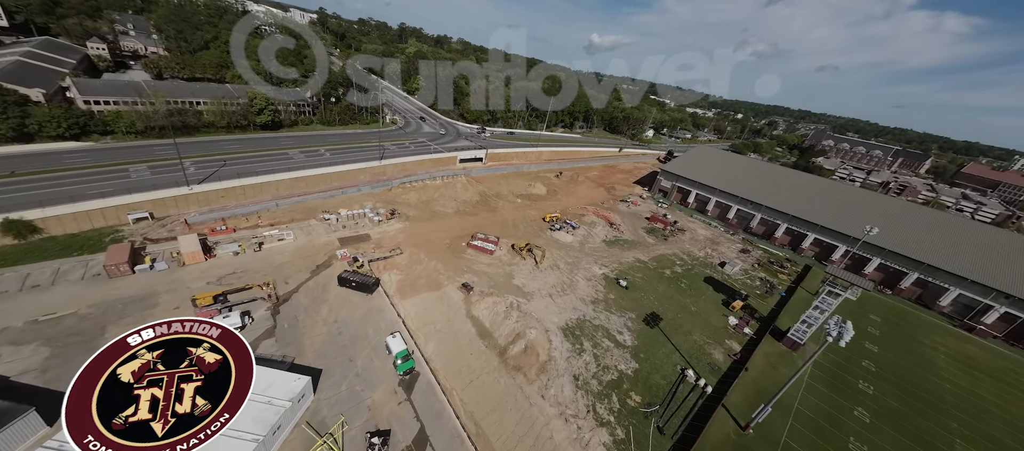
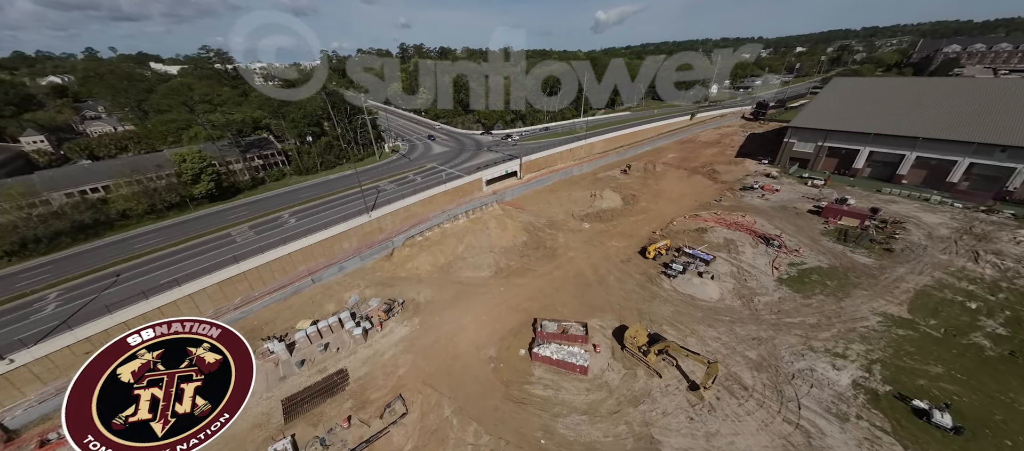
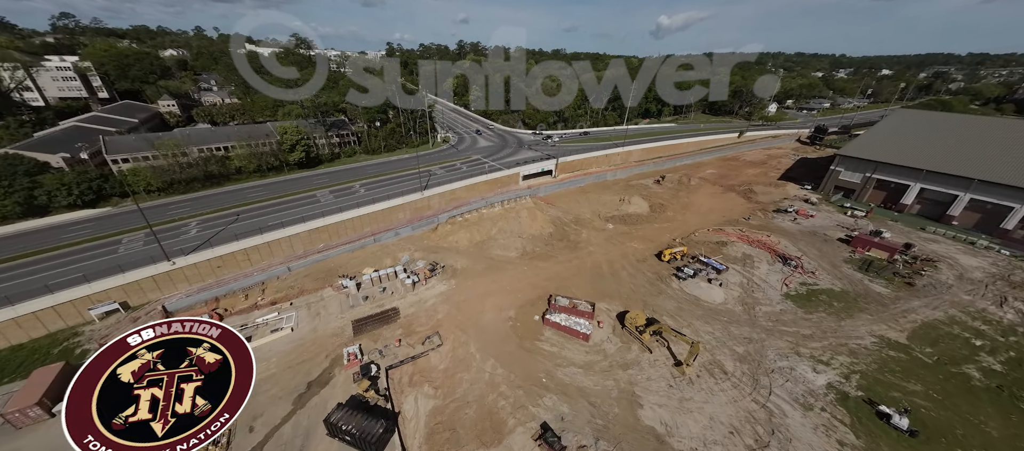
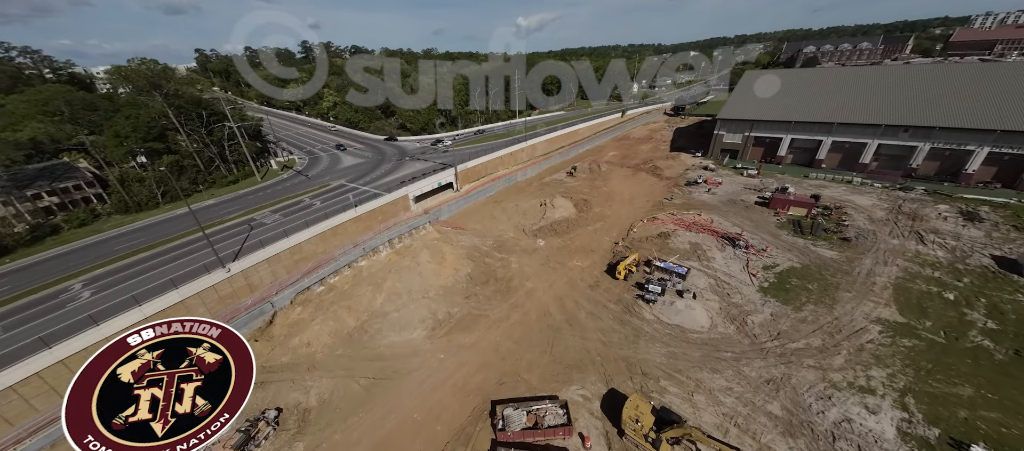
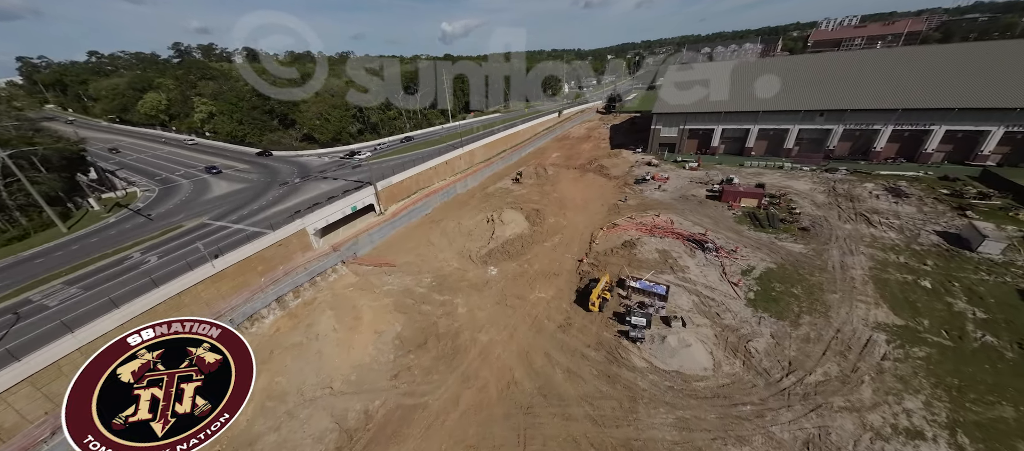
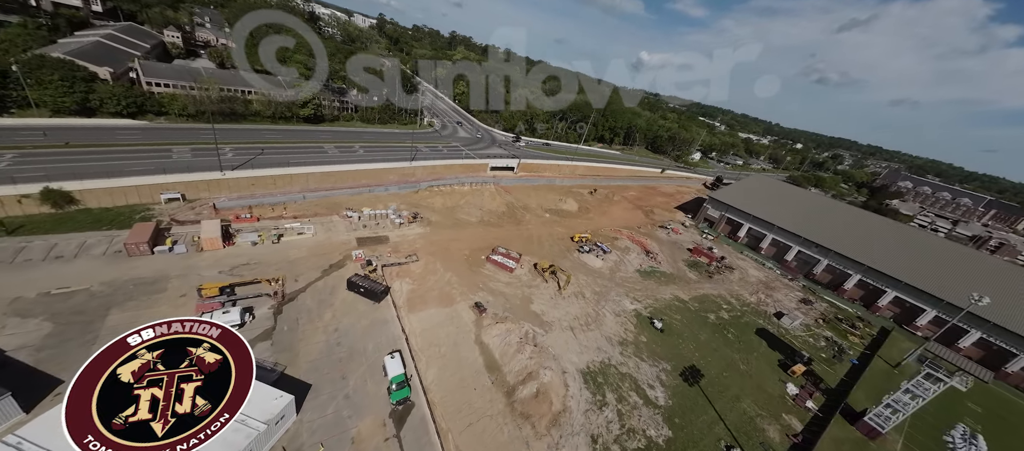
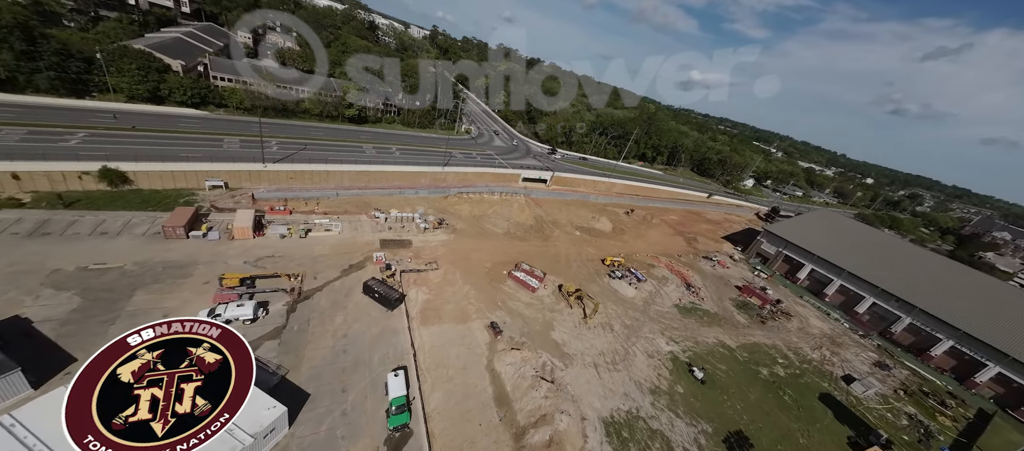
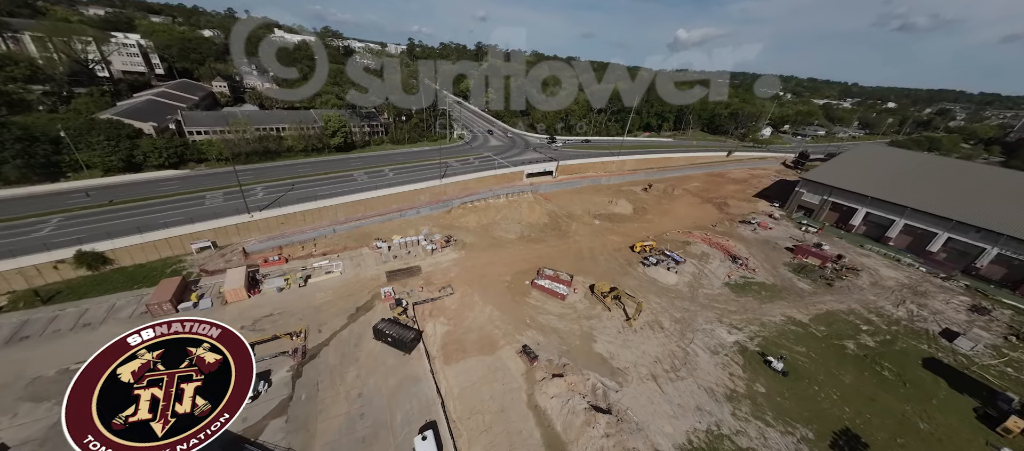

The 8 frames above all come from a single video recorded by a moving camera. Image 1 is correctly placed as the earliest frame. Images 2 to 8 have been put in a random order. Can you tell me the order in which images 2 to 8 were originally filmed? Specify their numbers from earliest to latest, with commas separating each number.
6, 7, 8, 3, 2, 4, 5
